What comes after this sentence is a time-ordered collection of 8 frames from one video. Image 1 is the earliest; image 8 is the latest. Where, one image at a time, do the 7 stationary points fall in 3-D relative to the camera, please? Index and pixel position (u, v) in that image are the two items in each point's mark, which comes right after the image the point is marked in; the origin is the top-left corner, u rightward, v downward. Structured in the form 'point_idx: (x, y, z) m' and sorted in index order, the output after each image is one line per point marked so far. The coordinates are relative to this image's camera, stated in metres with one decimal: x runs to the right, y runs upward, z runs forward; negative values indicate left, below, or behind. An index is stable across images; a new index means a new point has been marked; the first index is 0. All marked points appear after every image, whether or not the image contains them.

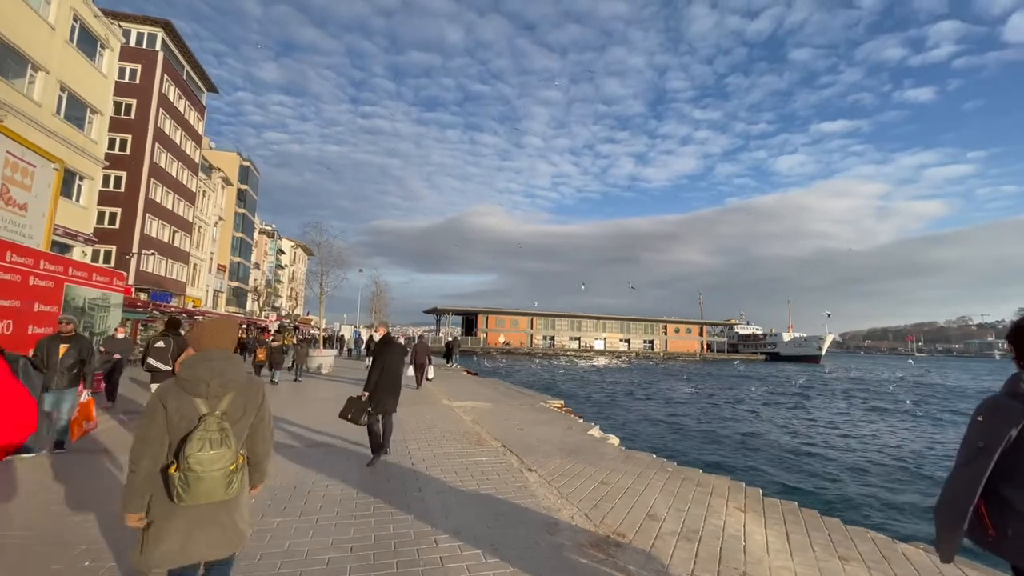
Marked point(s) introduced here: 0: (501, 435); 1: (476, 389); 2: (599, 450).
0: (-0.1, -2.5, +8.2) m
1: (-1.3, -3.5, +16.7) m
2: (+1.4, -2.5, +7.5) m
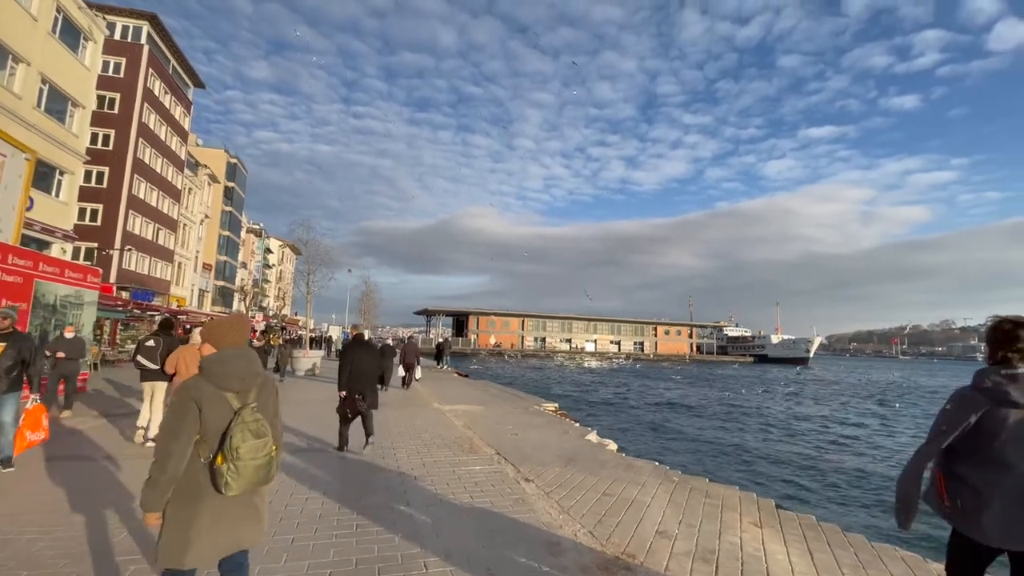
0: (-0.2, -2.5, +7.8) m
1: (-1.5, -3.5, +16.3) m
2: (+1.3, -2.5, +7.1) m
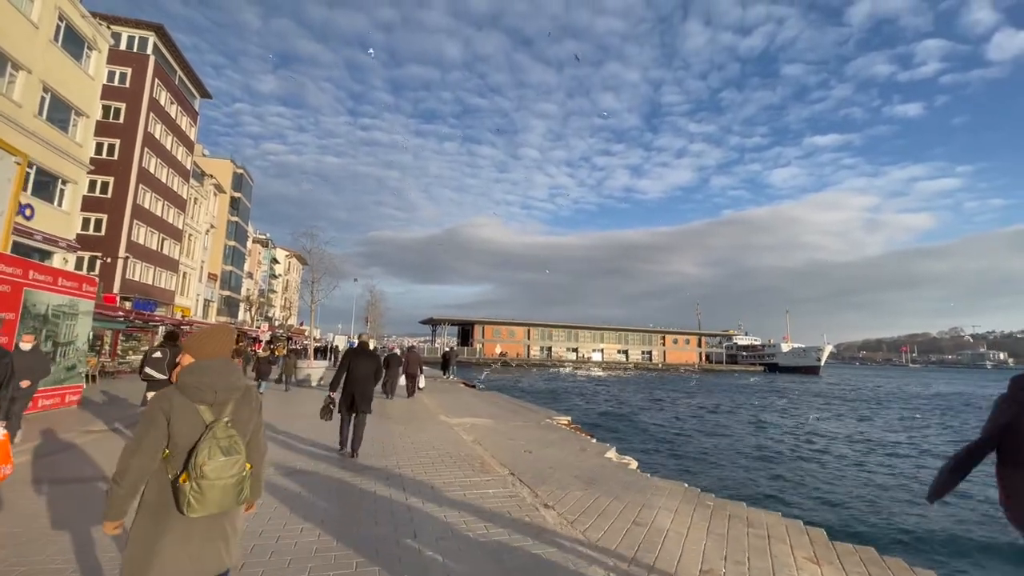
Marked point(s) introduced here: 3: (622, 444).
0: (0.0, -2.6, +7.2) m
1: (-1.2, -3.8, +15.7) m
2: (+1.5, -2.6, +6.5) m
3: (+4.4, -6.1, +18.8) m
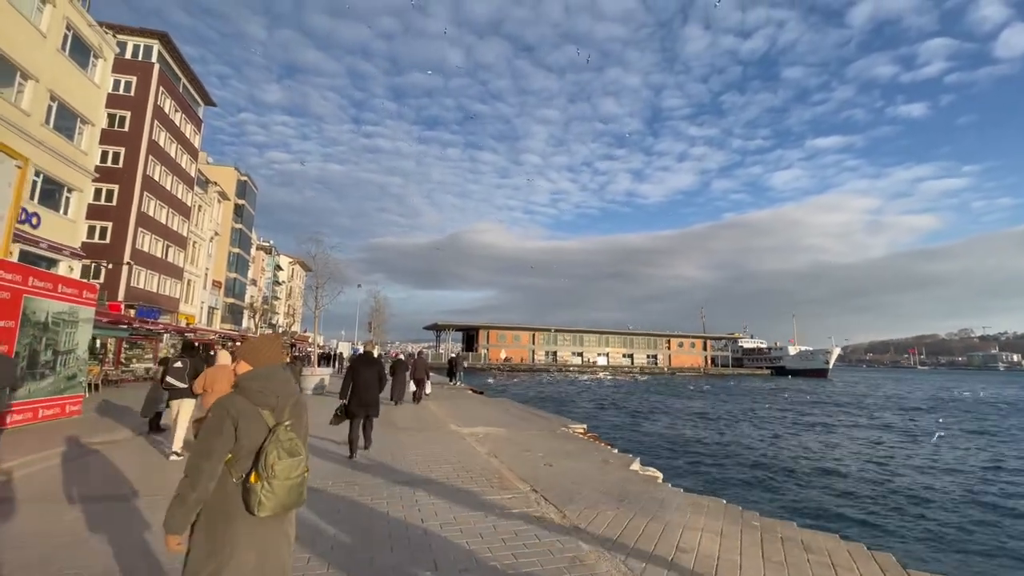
0: (+0.3, -2.6, +6.8) m
1: (-0.9, -3.9, +15.2) m
2: (+1.8, -2.6, +6.0) m
3: (+4.8, -6.3, +18.2) m
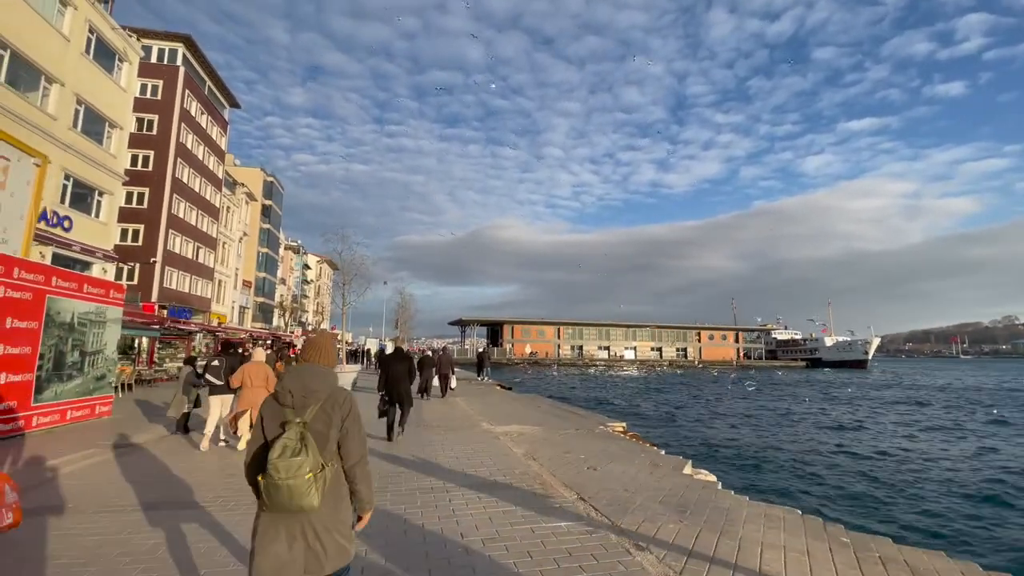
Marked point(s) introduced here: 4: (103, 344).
0: (+0.8, -2.5, +6.1) m
1: (+0.1, -3.7, +14.7) m
2: (+2.3, -2.4, +5.3) m
3: (+5.9, -5.9, +17.4) m
4: (-9.9, -1.3, +11.6) m
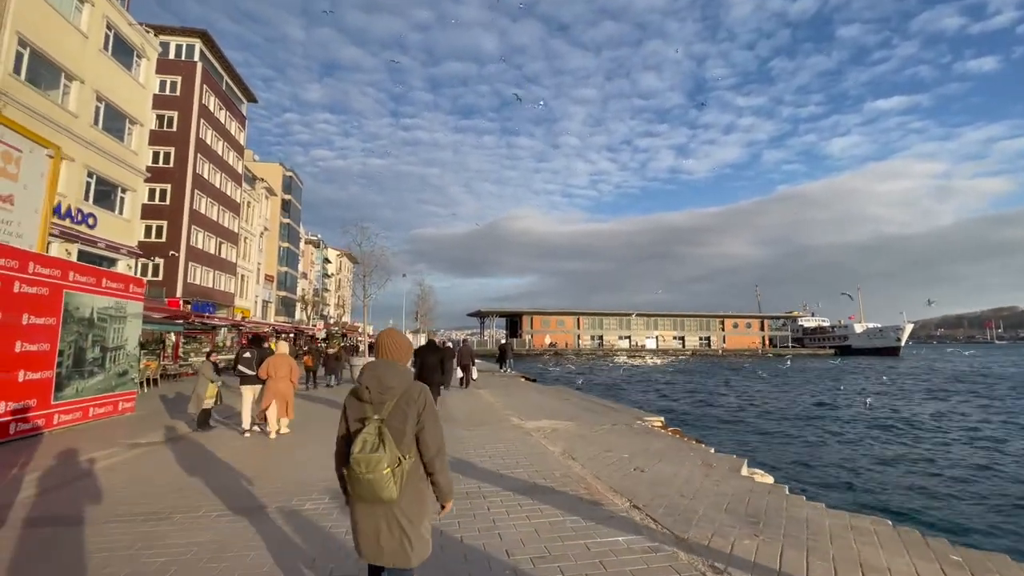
0: (+1.3, -2.3, +5.5) m
1: (+0.9, -3.3, +14.1) m
2: (+2.8, -2.2, +4.6) m
3: (+6.9, -5.4, +16.7) m
4: (-9.2, -1.2, +11.4) m
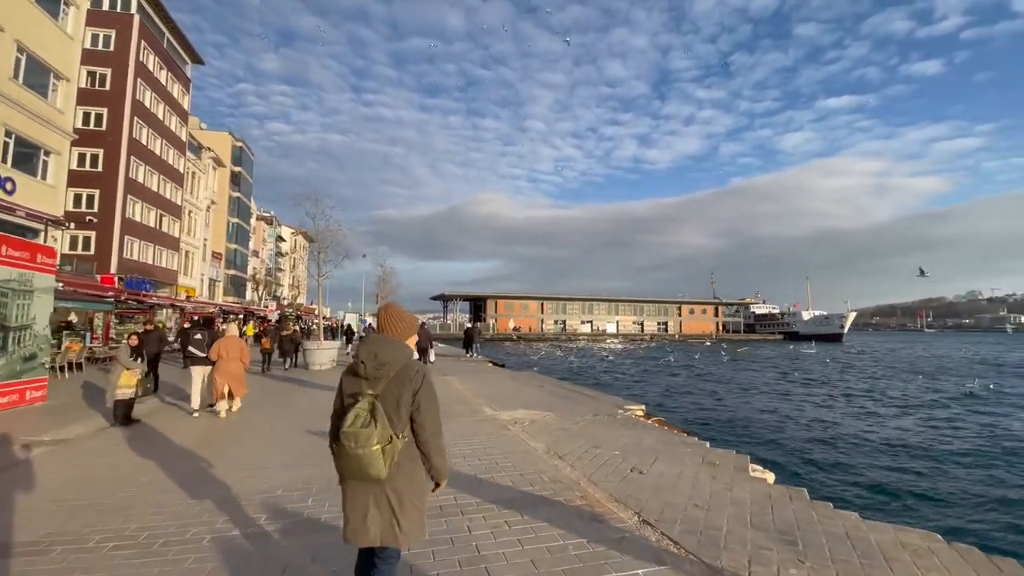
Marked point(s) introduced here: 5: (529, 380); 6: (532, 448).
0: (+1.1, -2.0, +4.7) m
1: (+0.1, -2.8, +13.3) m
2: (+2.7, -2.0, +4.0) m
3: (+5.8, -4.8, +16.4) m
4: (-9.8, -0.6, +9.7) m
5: (+0.6, -3.0, +15.6) m
6: (+0.3, -2.1, +6.4) m
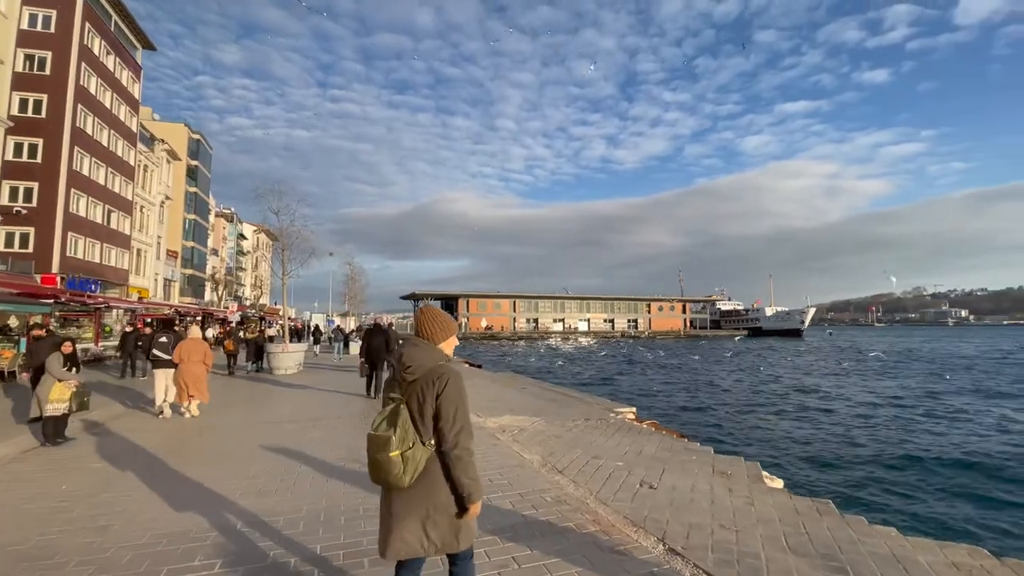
0: (+1.1, -2.0, +4.2) m
1: (-0.4, -2.7, +12.7) m
2: (+2.7, -1.9, +3.5) m
3: (+5.1, -4.7, +16.1) m
4: (-10.1, -0.6, +8.5) m
5: (0.0, -2.9, +15.0) m
6: (+0.2, -2.1, +5.8) m
